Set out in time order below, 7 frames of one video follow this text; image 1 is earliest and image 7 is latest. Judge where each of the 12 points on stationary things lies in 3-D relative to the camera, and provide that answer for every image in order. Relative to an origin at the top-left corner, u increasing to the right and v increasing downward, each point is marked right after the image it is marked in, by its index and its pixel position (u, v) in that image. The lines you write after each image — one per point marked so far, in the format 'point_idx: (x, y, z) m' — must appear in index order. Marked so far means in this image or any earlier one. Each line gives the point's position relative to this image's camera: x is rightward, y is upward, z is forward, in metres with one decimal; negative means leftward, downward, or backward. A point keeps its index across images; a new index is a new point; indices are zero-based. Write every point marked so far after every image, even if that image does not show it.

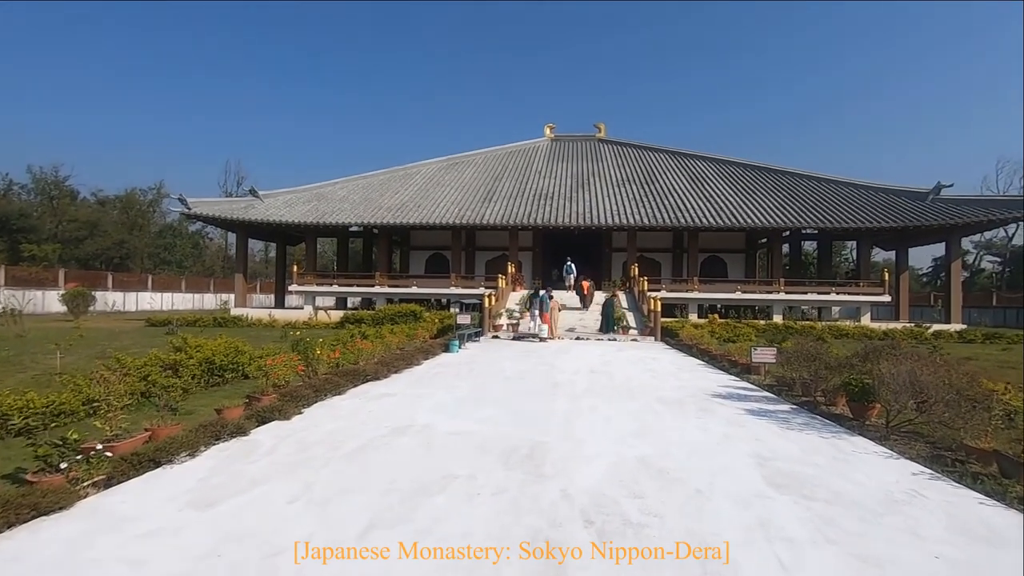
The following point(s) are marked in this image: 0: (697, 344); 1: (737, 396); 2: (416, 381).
0: (+4.8, -1.4, +13.8) m
1: (+3.1, -1.5, +7.4) m
2: (-1.5, -1.4, +8.2) m
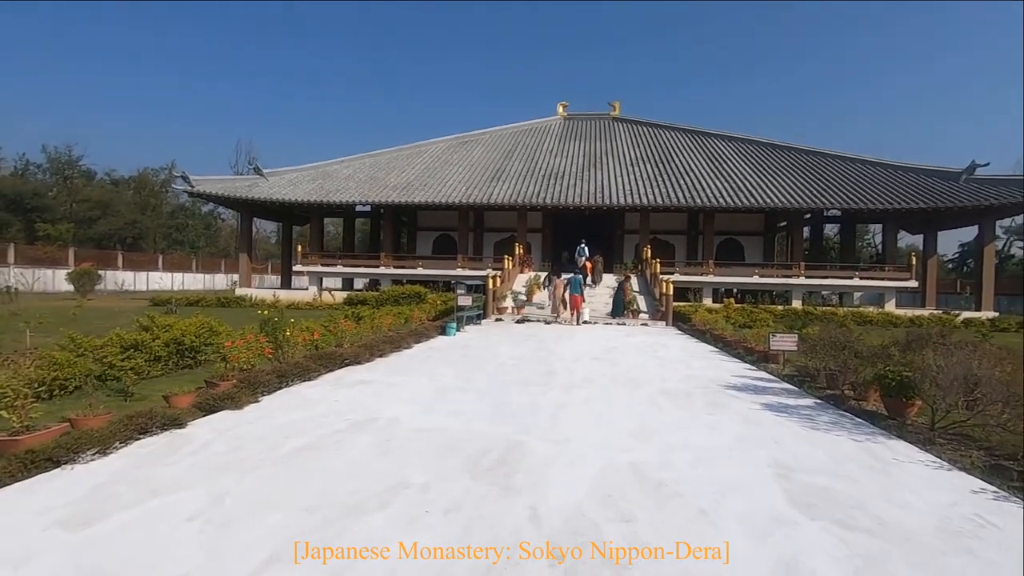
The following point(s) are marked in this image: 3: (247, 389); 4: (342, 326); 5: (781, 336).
0: (+4.8, -1.0, +13.0) m
1: (+2.9, -1.2, +6.6) m
2: (-1.6, -1.1, +7.5) m
3: (-2.7, -1.0, +5.4) m
4: (-2.8, -0.6, +8.7) m
5: (+4.3, -0.8, +8.5) m
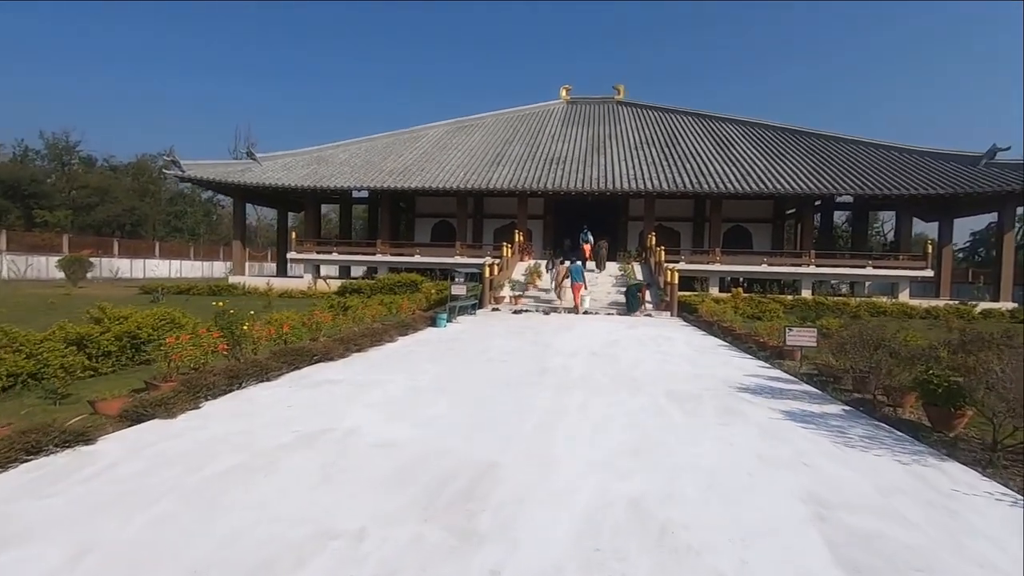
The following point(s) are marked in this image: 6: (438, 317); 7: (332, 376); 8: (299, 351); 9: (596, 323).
0: (+4.7, -0.8, +12.2) m
1: (+2.8, -1.1, +5.8) m
2: (-1.8, -1.0, +6.8) m
3: (-2.8, -0.9, +4.7) m
4: (-2.9, -0.4, +8.0) m
5: (+4.1, -0.6, +7.7) m
6: (-1.5, -0.6, +11.2) m
7: (-2.0, -1.0, +6.0) m
8: (-2.6, -0.8, +6.4) m
9: (+2.0, -0.8, +12.8) m
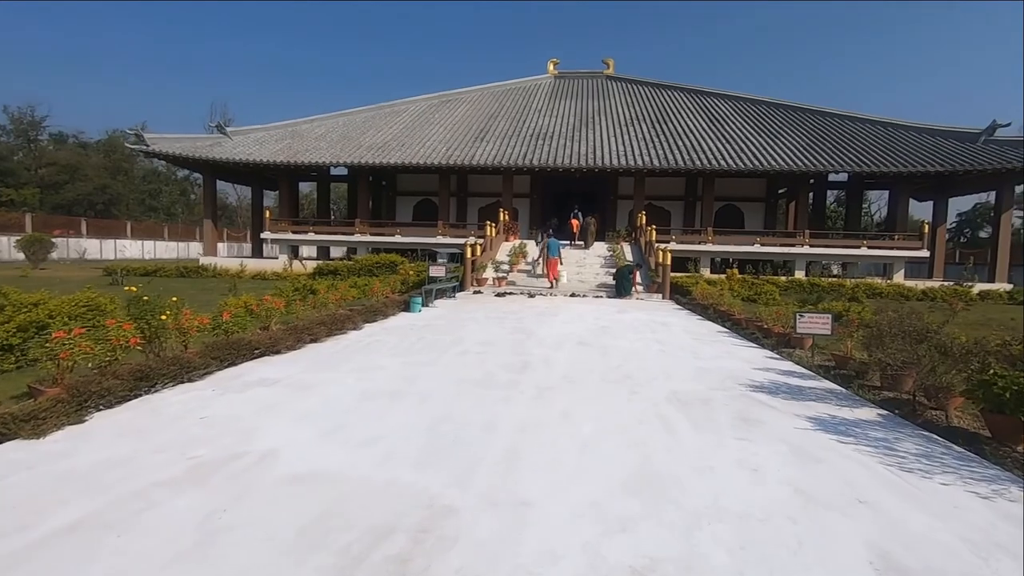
0: (+4.3, -0.3, +11.4) m
1: (+2.5, -0.9, +5.0) m
2: (-2.0, -0.8, +5.9) m
3: (-3.1, -0.8, +3.7) m
4: (-3.2, -0.2, +7.0) m
5: (+3.8, -0.4, +6.9) m
6: (-1.9, -0.3, +10.3) m
7: (-2.3, -0.8, +5.0) m
8: (-2.8, -0.6, +5.5) m
9: (+1.6, -0.4, +11.9) m
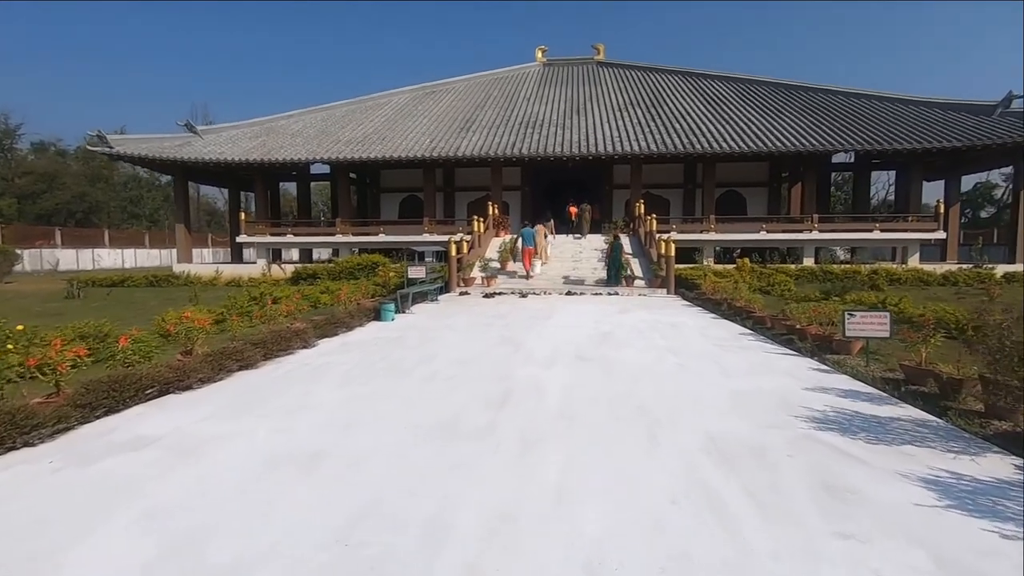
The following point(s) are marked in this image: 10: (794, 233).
0: (+4.1, -0.2, +10.1) m
1: (+2.4, -0.9, +3.6) m
2: (-2.2, -0.9, +4.5) m
3: (-3.2, -1.0, +2.3) m
4: (-3.4, -0.4, +5.6) m
5: (+3.6, -0.3, +5.5) m
6: (-2.1, -0.3, +8.9) m
7: (-2.4, -0.9, +3.7) m
8: (-3.0, -0.7, +4.1) m
9: (+1.4, -0.4, +10.5) m
10: (+10.5, +2.0, +20.0) m
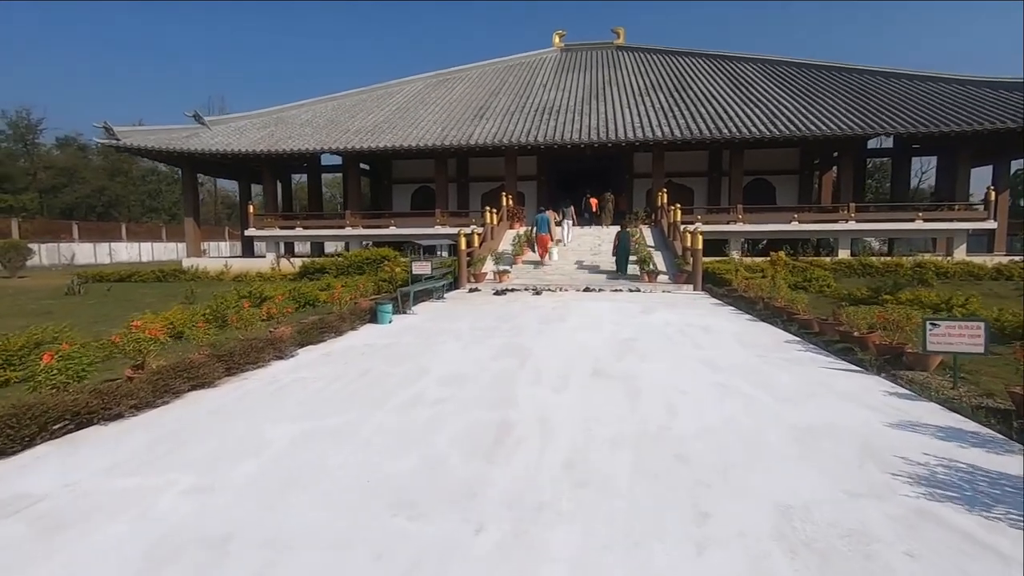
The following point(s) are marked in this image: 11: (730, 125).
0: (+4.2, -0.2, +9.0) m
1: (+2.3, -1.0, +2.6) m
2: (-2.2, -0.9, +3.6) m
3: (-3.3, -1.1, +1.5) m
4: (-3.4, -0.4, +4.8) m
5: (+3.6, -0.3, +4.5) m
6: (-2.0, -0.3, +8.0) m
7: (-2.5, -1.0, +2.8) m
8: (-3.0, -0.8, +3.3) m
9: (+1.6, -0.3, +9.5) m
10: (+11.1, +2.2, +18.7) m
11: (+8.2, +6.1, +20.0) m
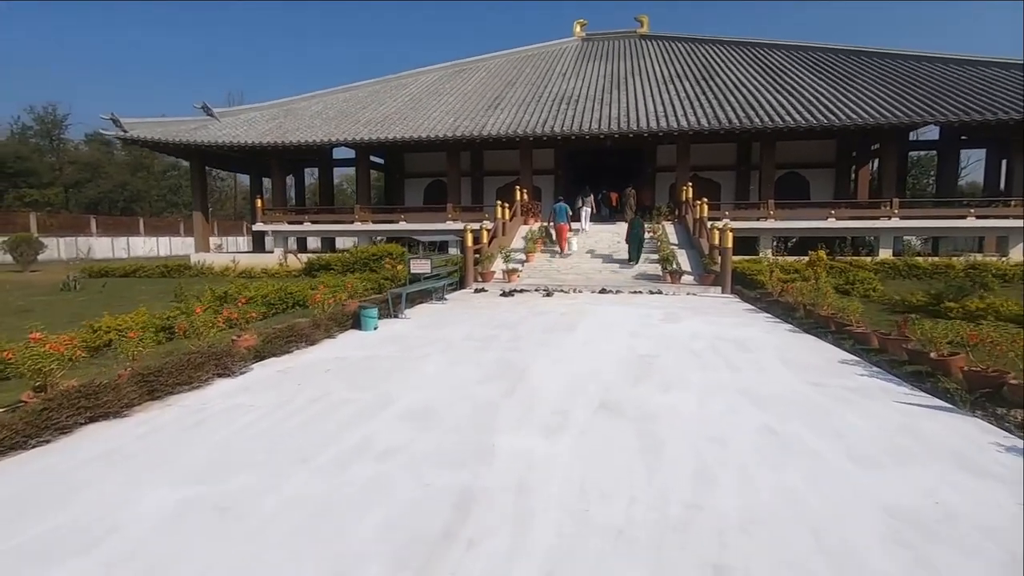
0: (+4.3, -0.3, +7.8) m
1: (+2.1, -1.1, +1.5) m
2: (-2.4, -1.0, +2.7) m
3: (-3.5, -1.1, +0.6) m
4: (-3.5, -0.4, +3.9) m
5: (+3.5, -0.4, +3.3) m
6: (-2.0, -0.4, +7.1) m
7: (-2.6, -1.1, +1.9) m
8: (-3.2, -0.8, +2.4) m
9: (+1.6, -0.4, +8.4) m
10: (+11.5, +2.2, +17.2) m
11: (+8.7, +6.0, +18.6) m
